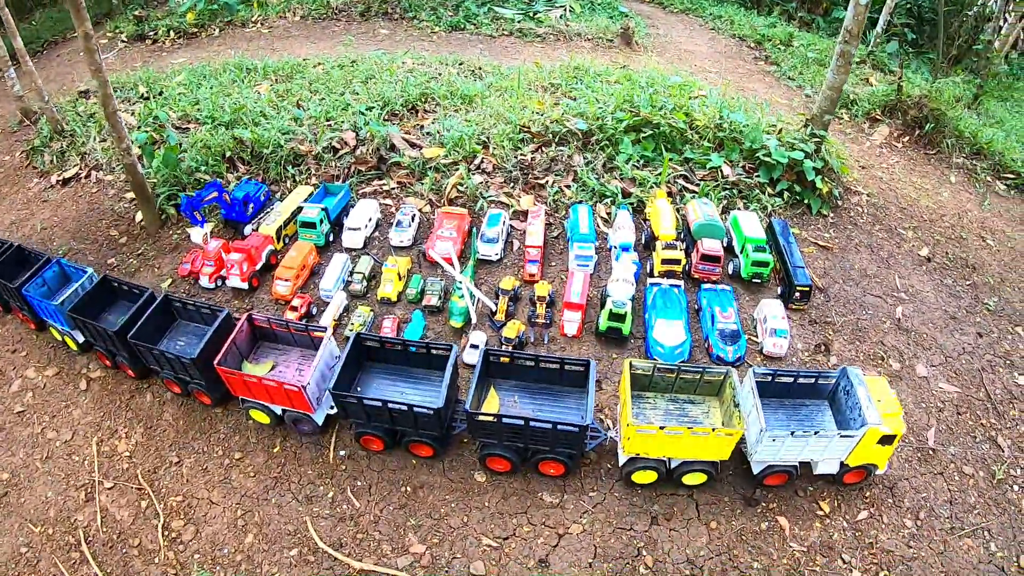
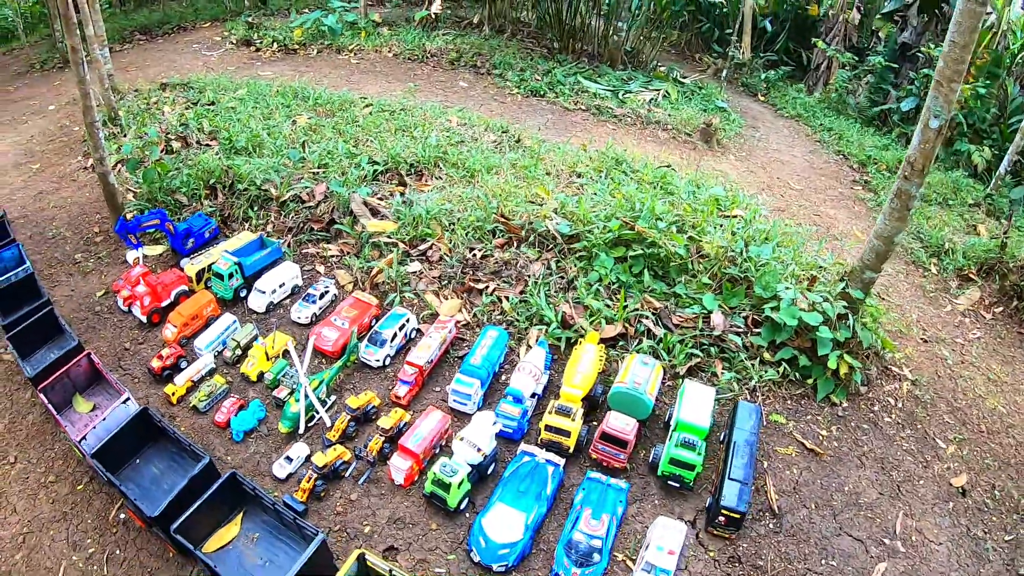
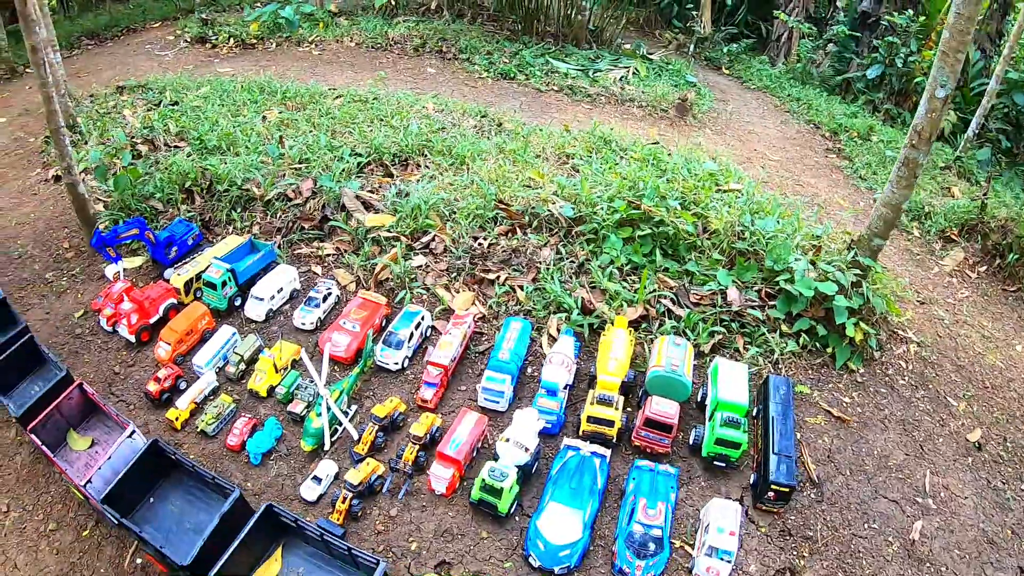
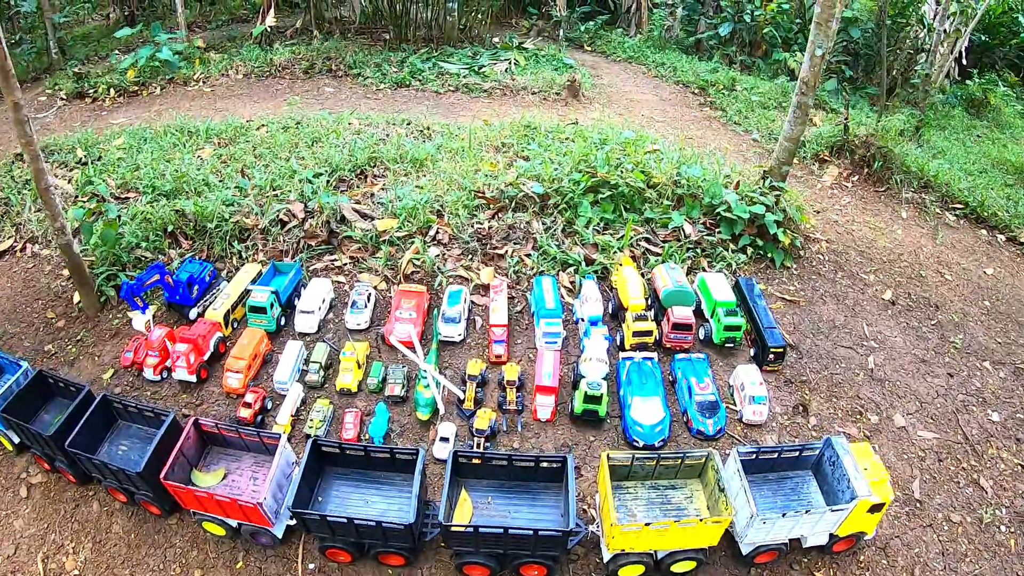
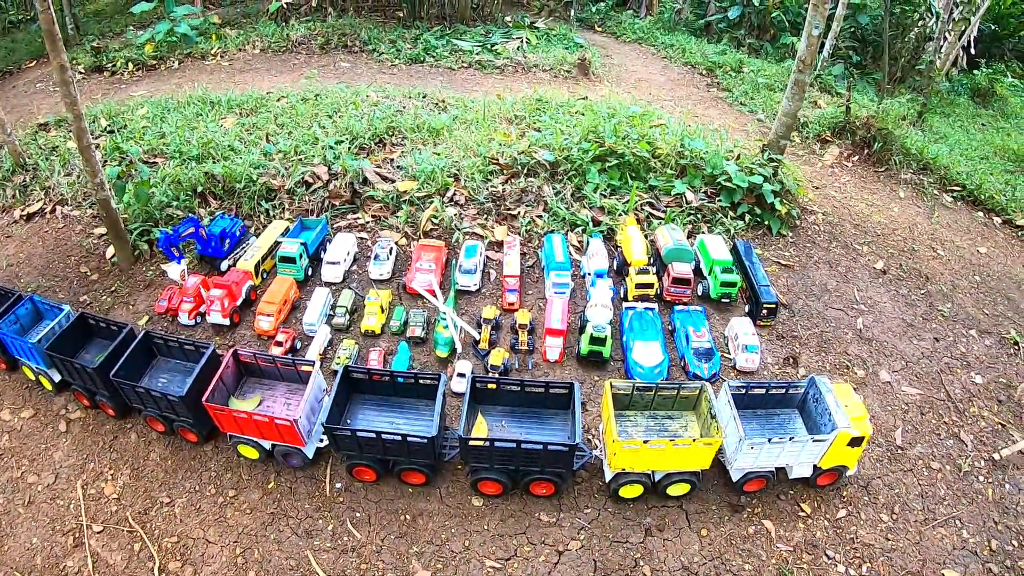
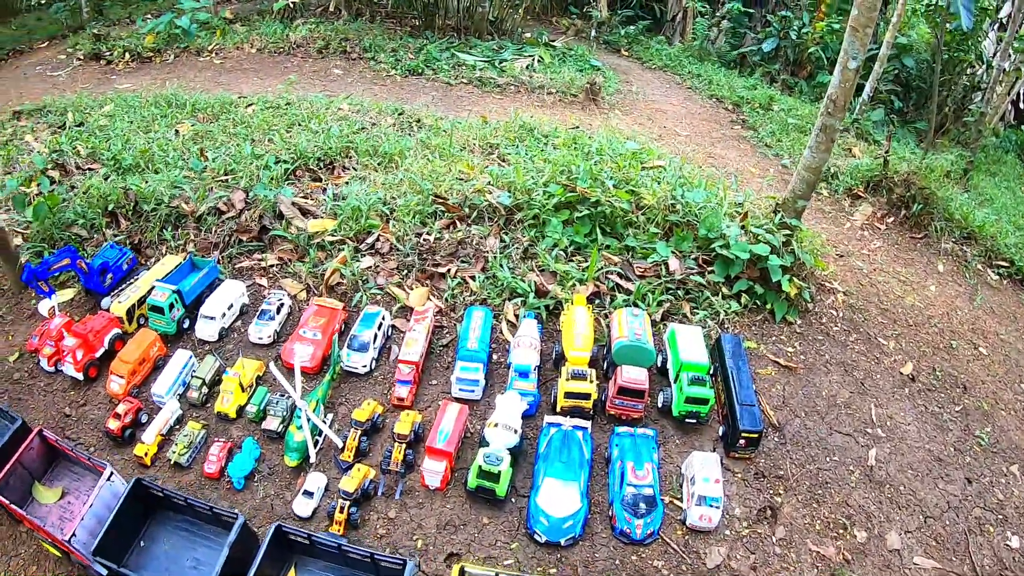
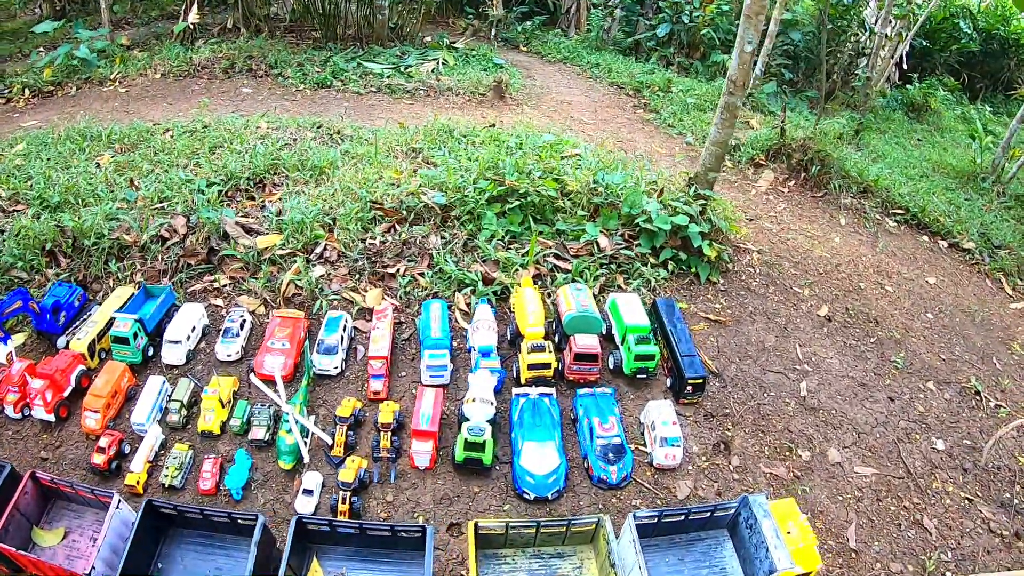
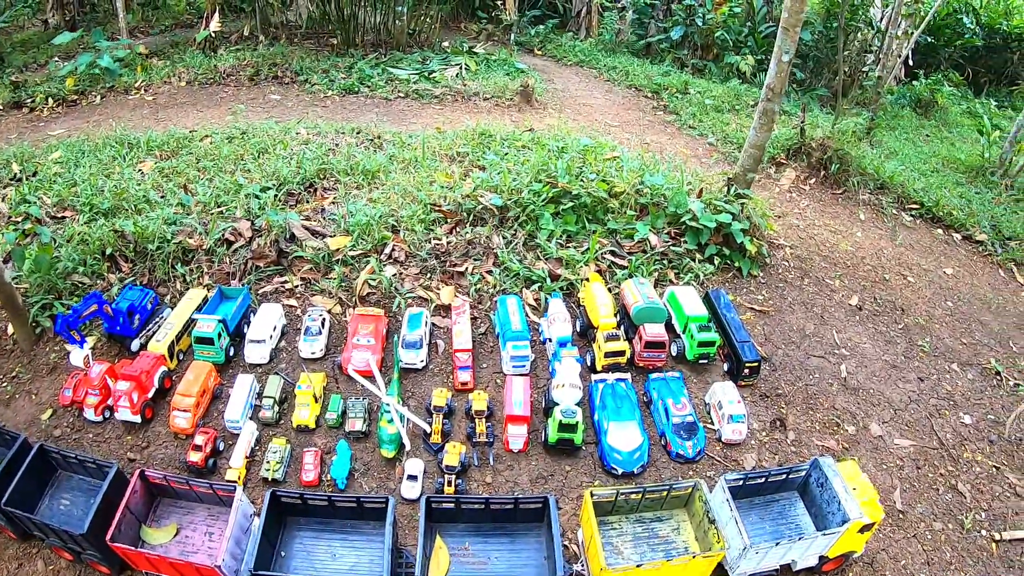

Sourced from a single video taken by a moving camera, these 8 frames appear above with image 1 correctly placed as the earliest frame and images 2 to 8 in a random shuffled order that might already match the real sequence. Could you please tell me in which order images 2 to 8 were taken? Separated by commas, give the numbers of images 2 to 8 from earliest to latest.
5, 4, 8, 7, 6, 3, 2
